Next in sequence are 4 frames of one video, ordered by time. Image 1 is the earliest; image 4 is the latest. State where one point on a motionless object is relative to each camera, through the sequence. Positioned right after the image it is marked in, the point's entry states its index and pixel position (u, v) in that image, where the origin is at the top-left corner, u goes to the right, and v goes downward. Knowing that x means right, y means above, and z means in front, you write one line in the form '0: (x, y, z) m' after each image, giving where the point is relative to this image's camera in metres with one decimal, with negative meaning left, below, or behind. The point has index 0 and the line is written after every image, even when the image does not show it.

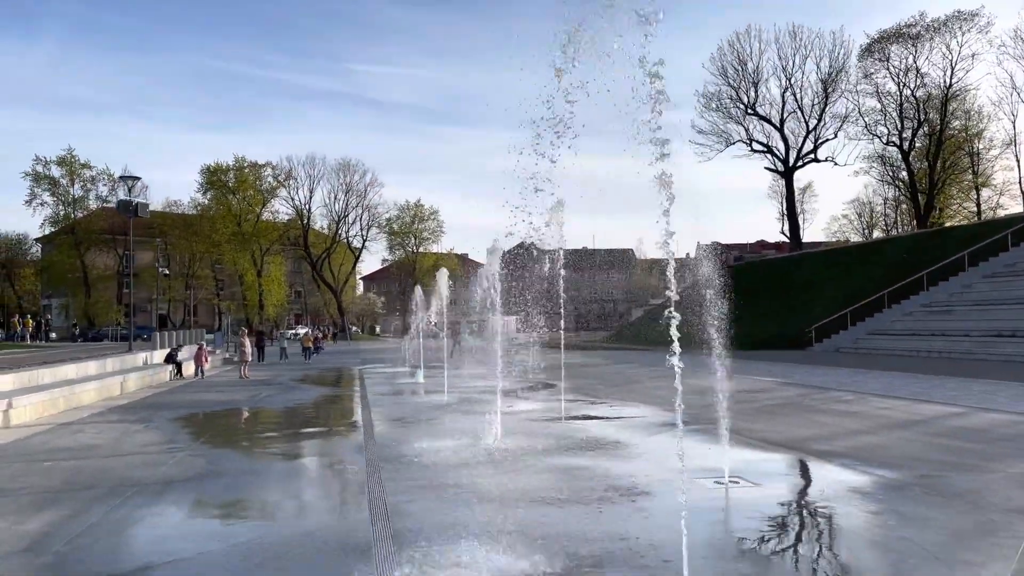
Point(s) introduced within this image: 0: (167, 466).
0: (-3.8, -2.0, +8.3) m
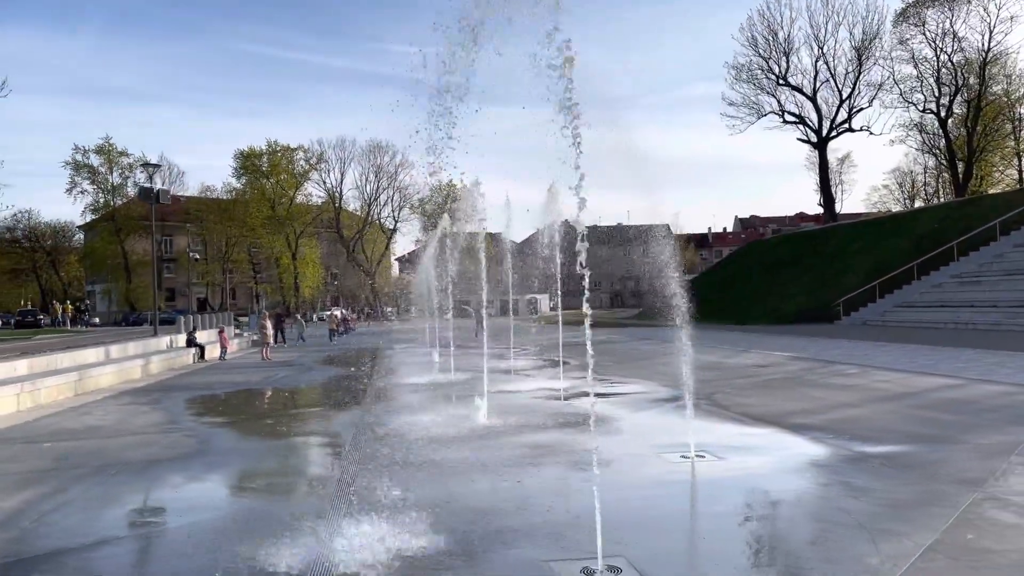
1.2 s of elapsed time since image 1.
0: (-4.0, -1.8, +8.6) m
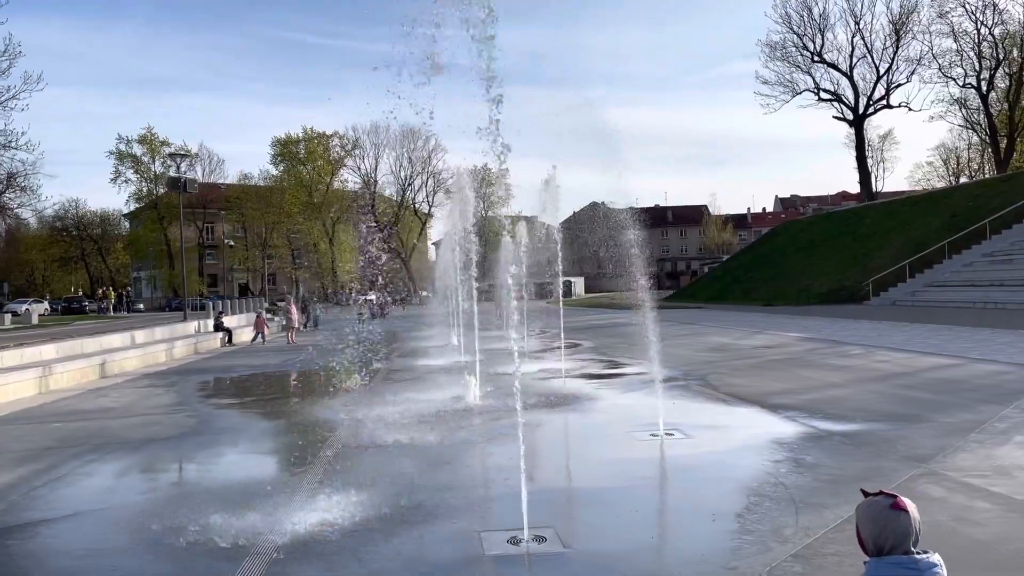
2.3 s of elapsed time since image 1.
0: (-4.2, -1.6, +9.1) m
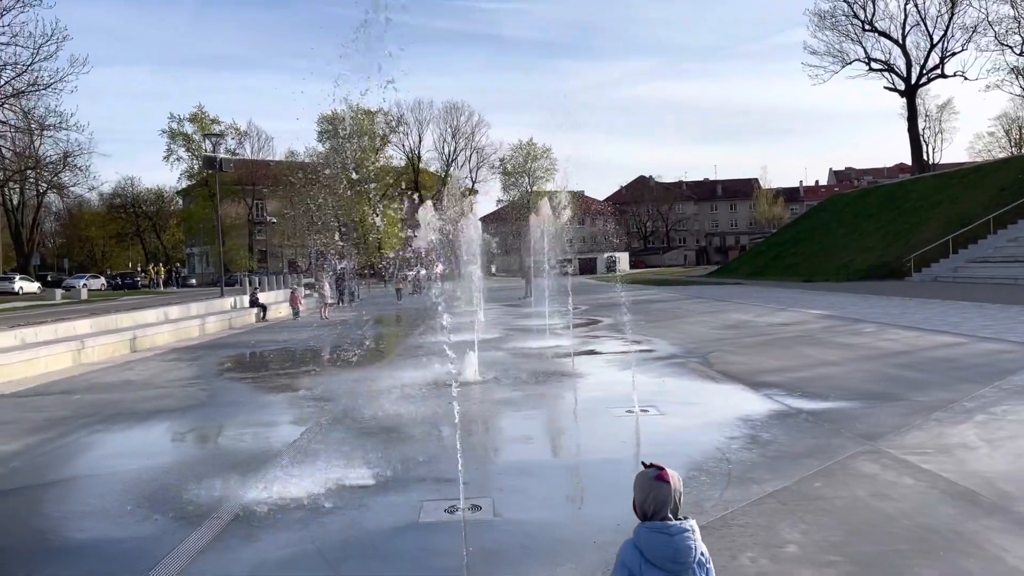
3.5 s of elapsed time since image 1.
0: (-4.3, -1.4, +9.6) m
